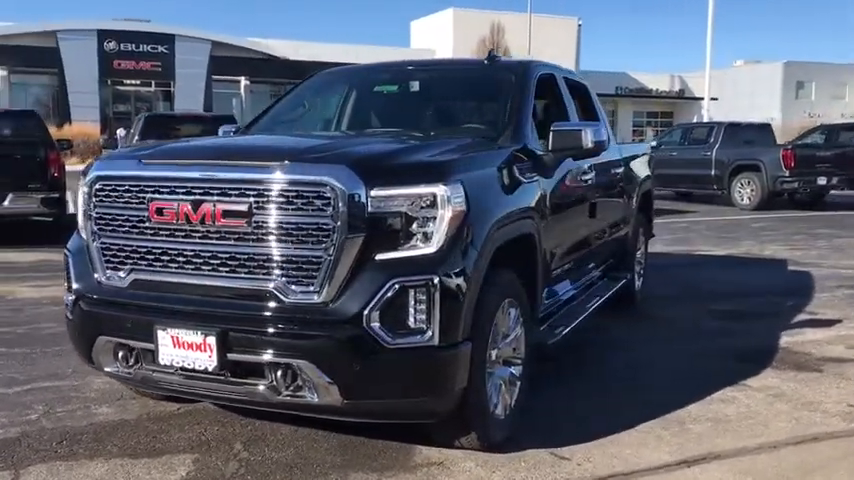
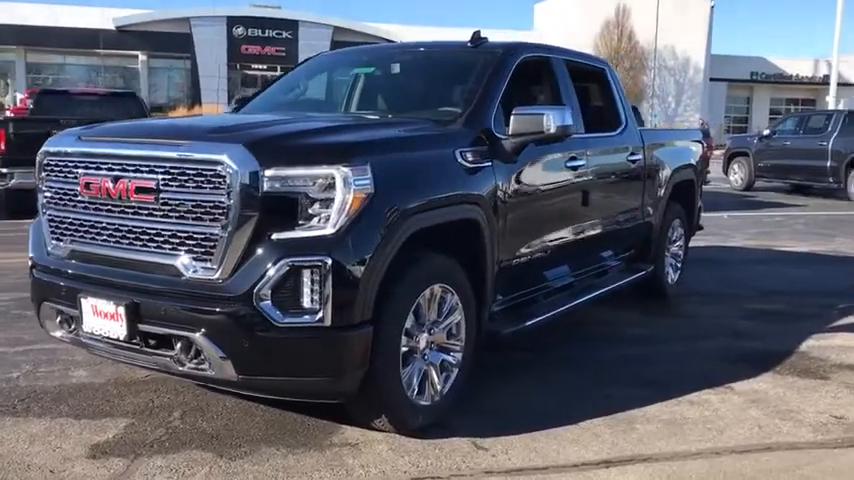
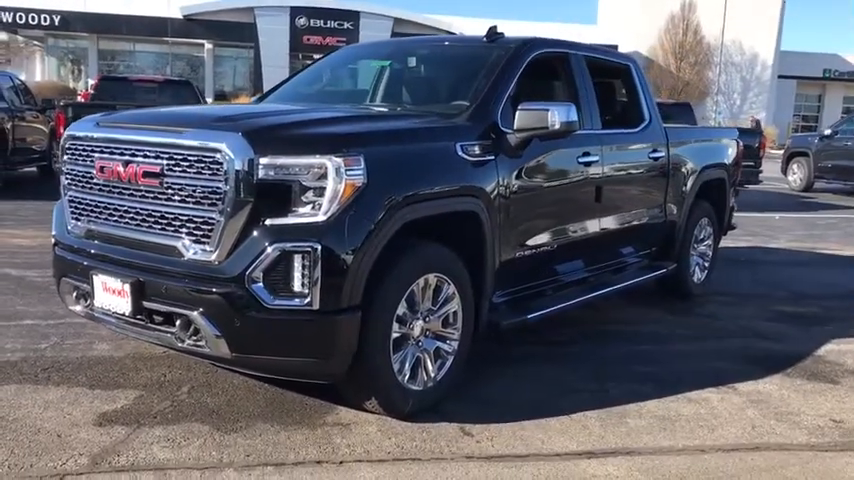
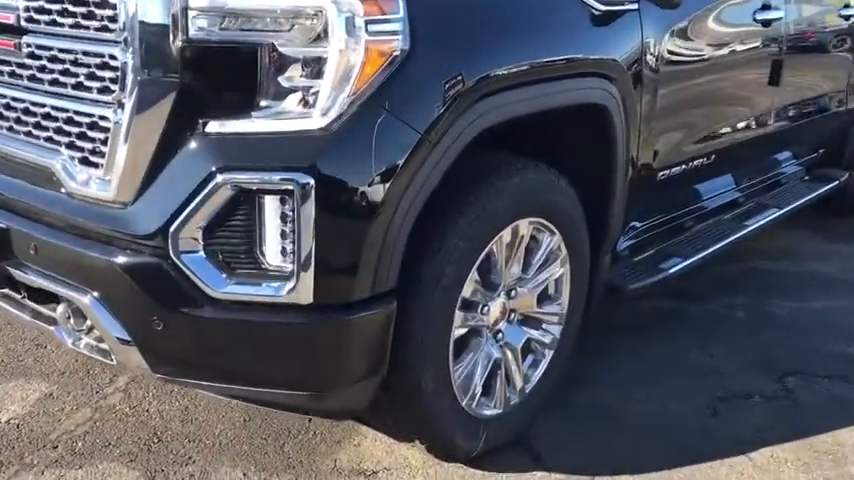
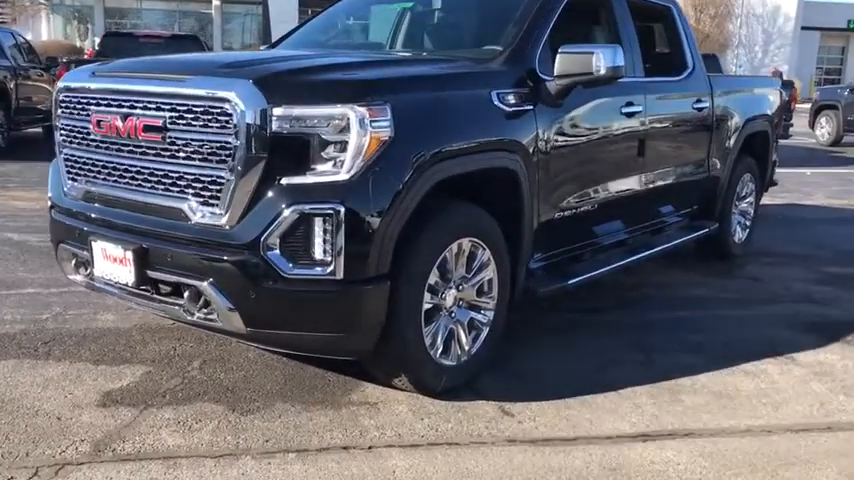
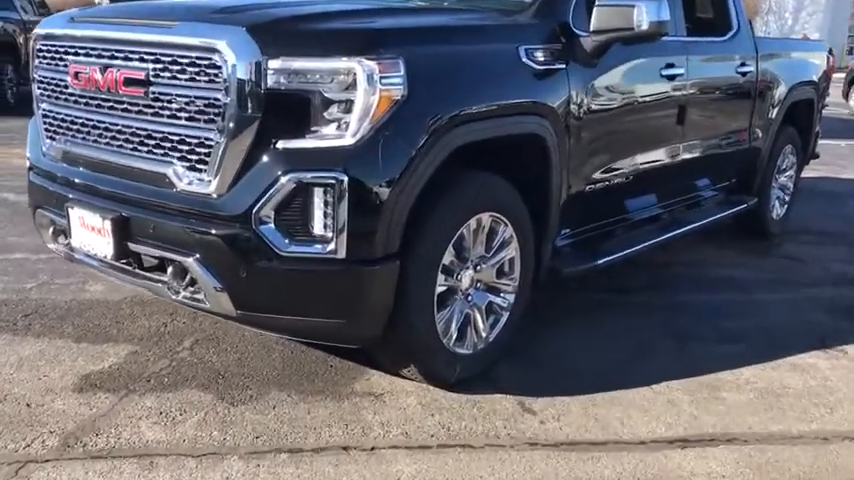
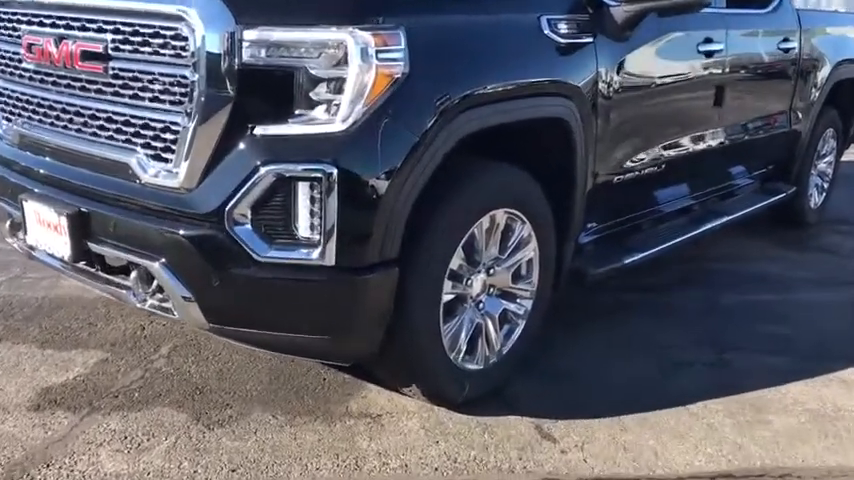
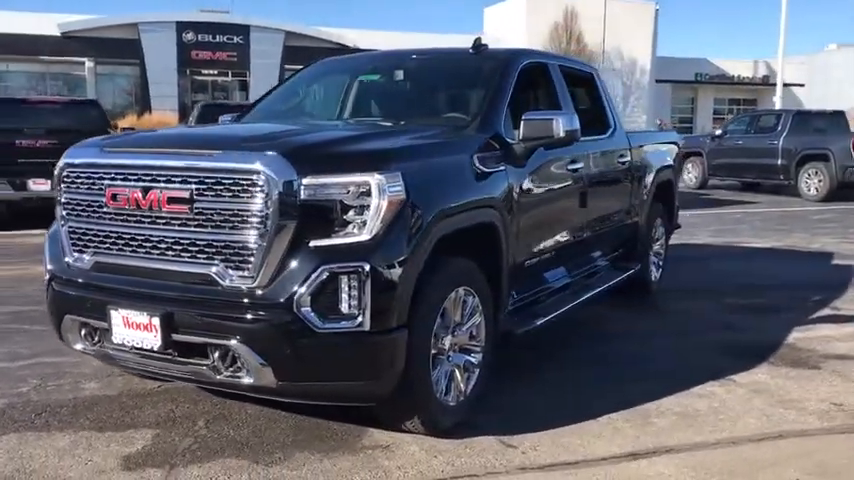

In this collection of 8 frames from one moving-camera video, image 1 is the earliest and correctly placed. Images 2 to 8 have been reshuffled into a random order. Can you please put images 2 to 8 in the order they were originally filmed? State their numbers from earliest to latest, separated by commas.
8, 2, 3, 5, 6, 7, 4
